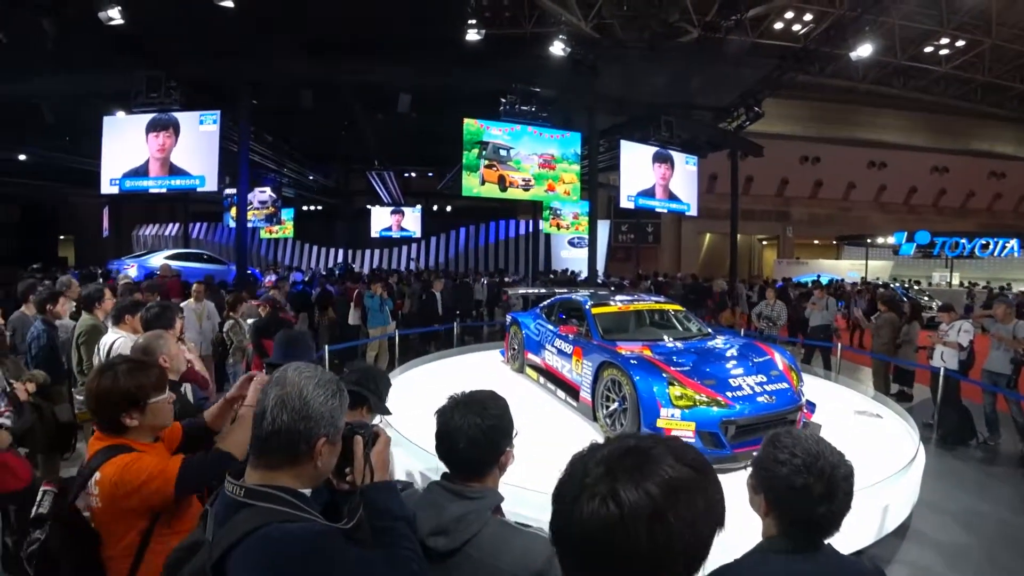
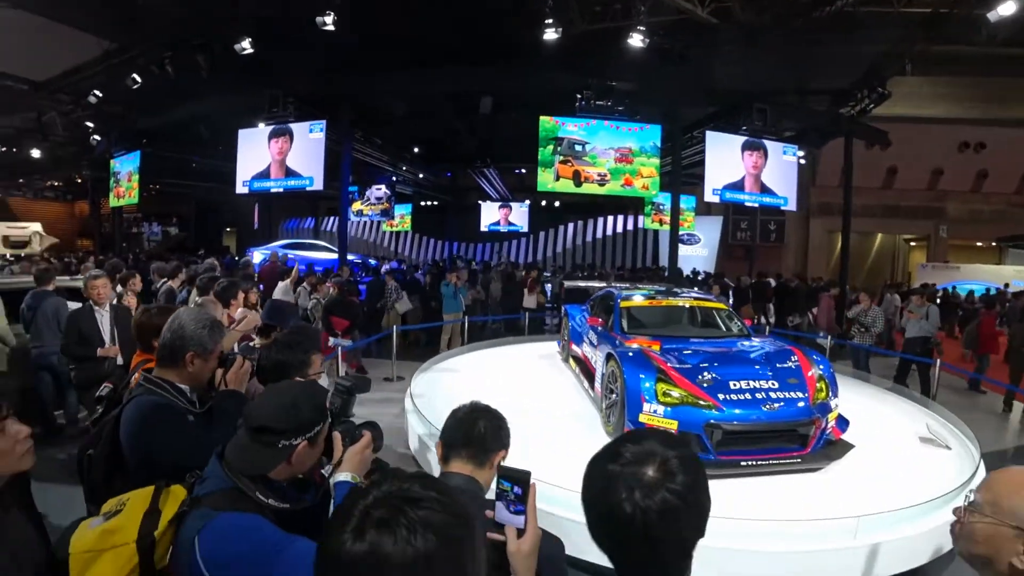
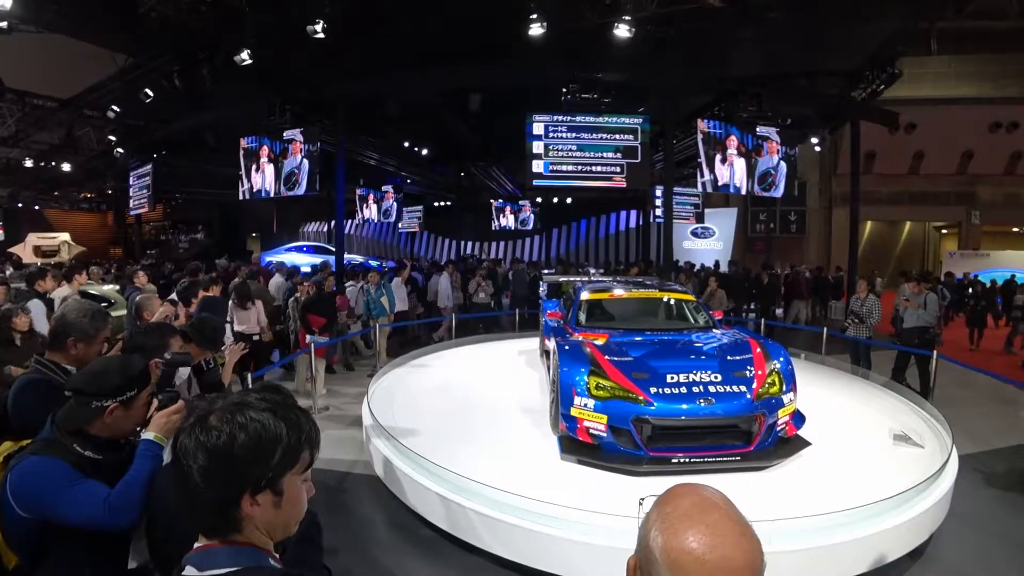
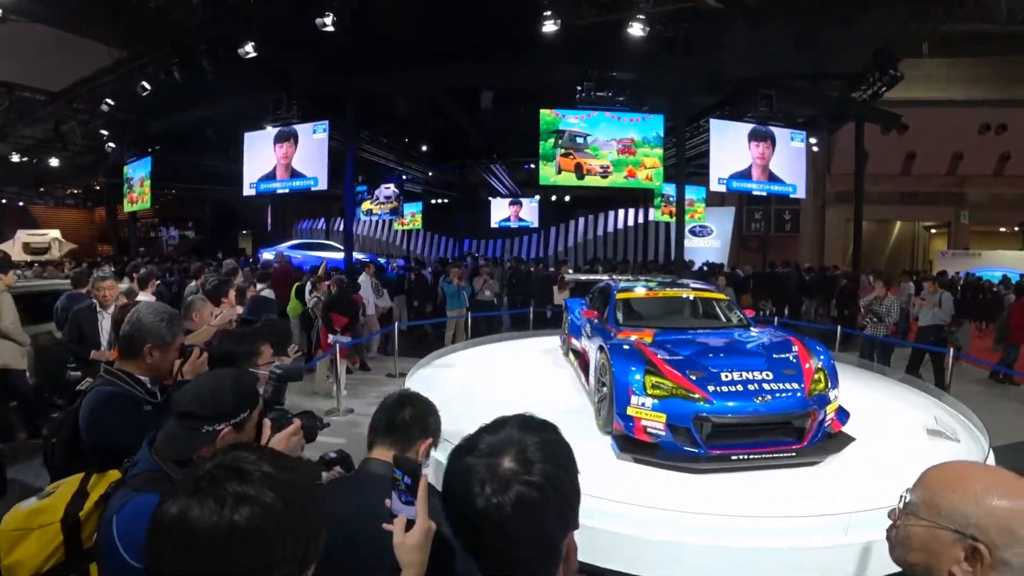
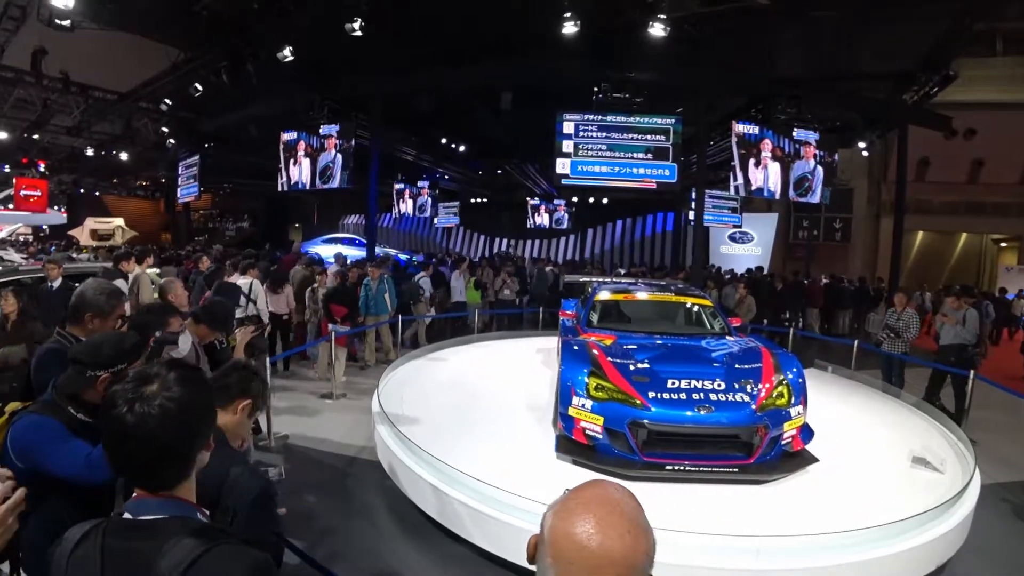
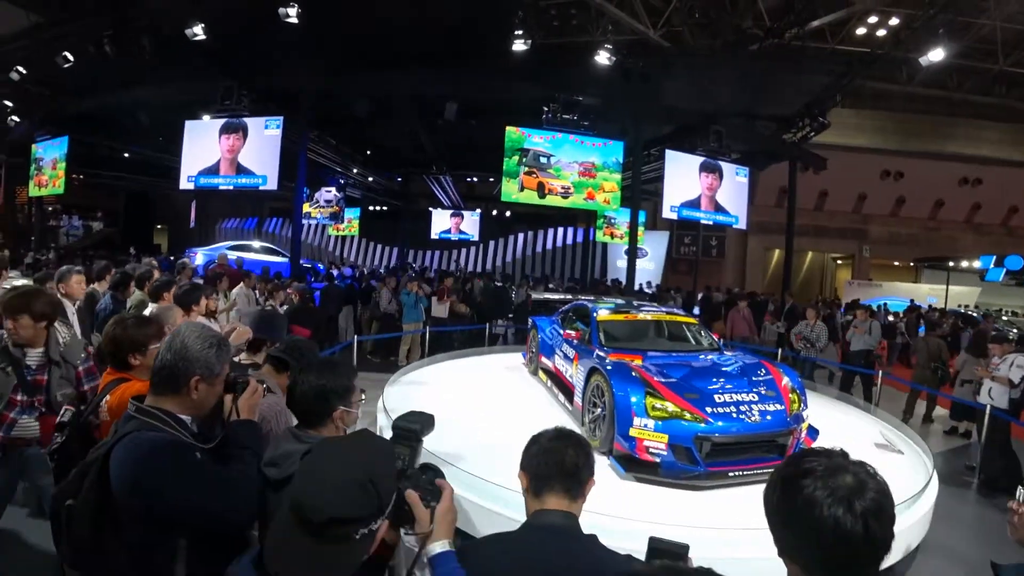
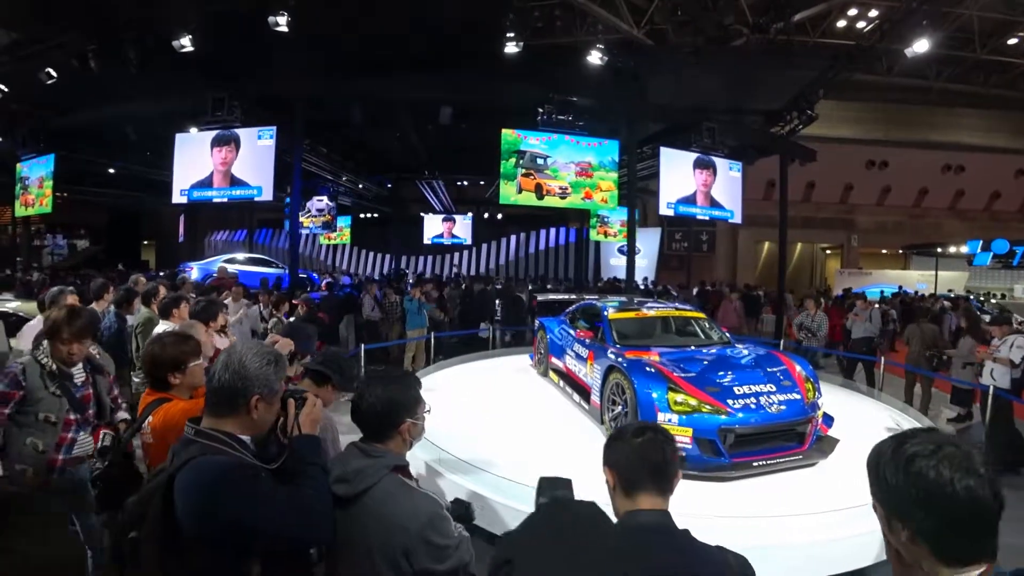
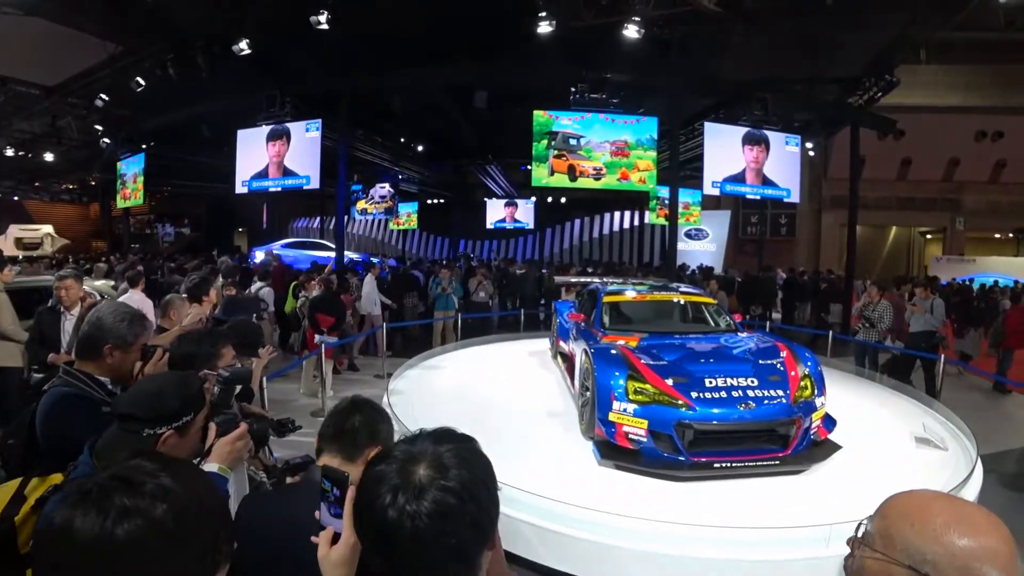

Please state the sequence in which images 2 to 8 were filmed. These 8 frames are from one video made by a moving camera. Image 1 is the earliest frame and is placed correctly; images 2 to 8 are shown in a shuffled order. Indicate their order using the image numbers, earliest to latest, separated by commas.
7, 6, 2, 4, 8, 3, 5
